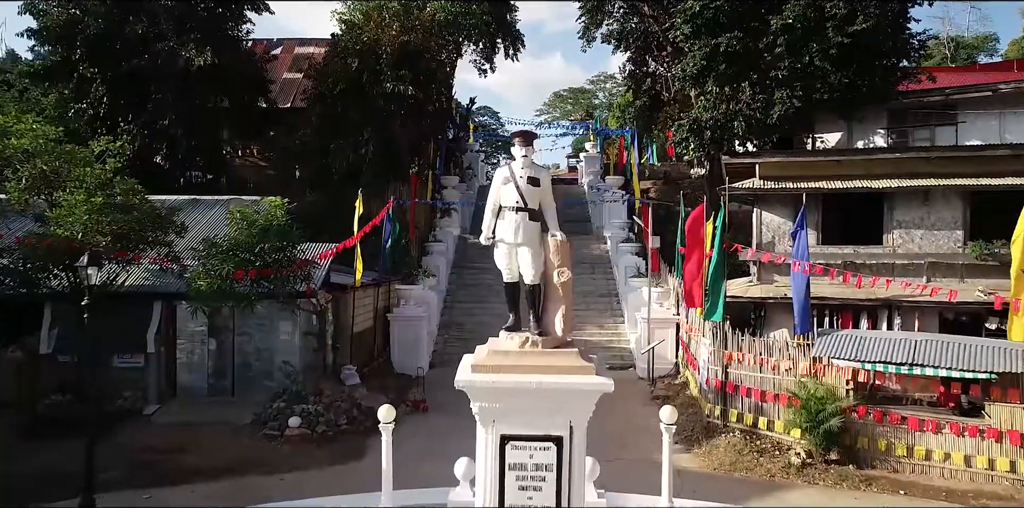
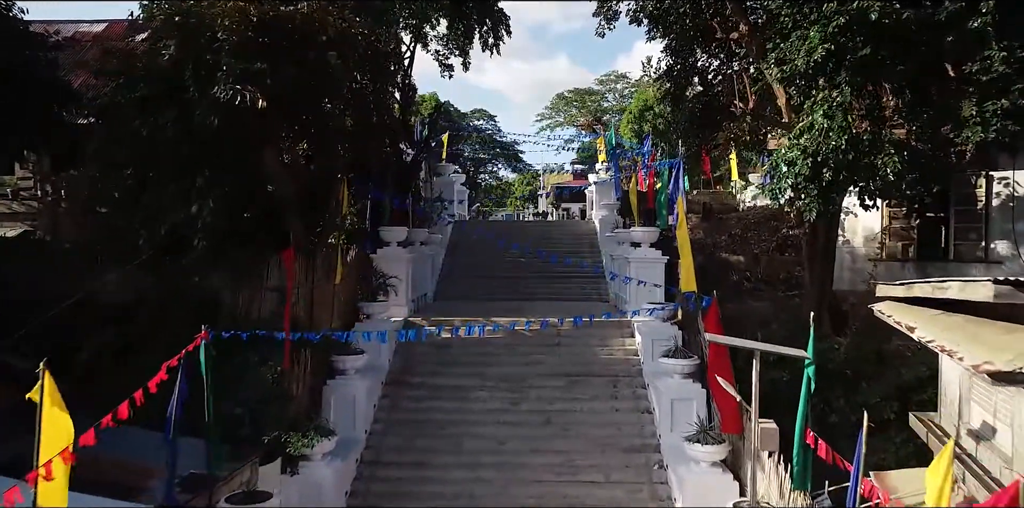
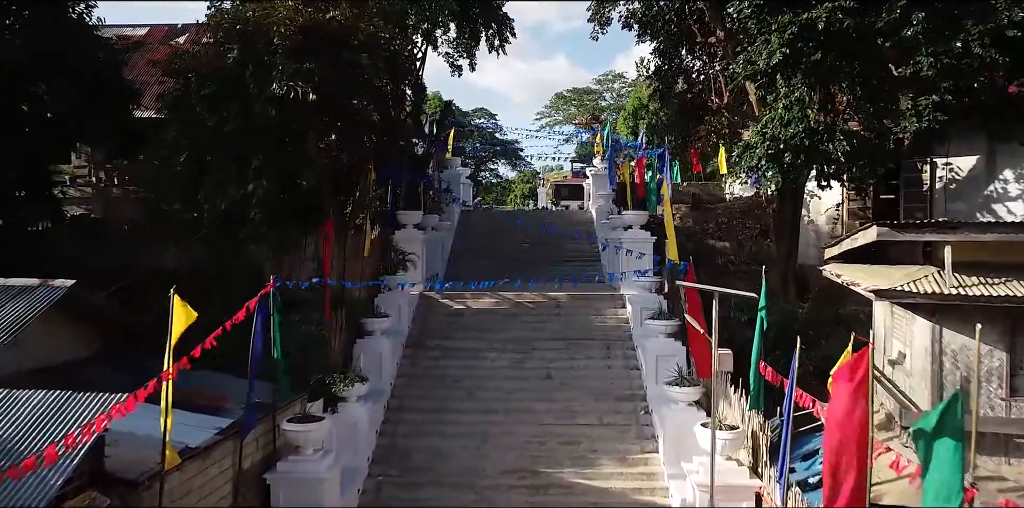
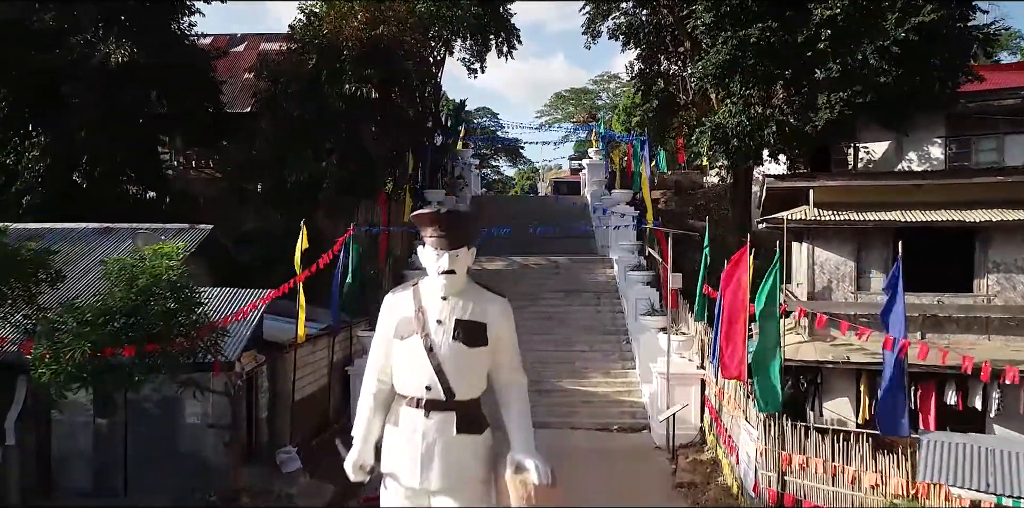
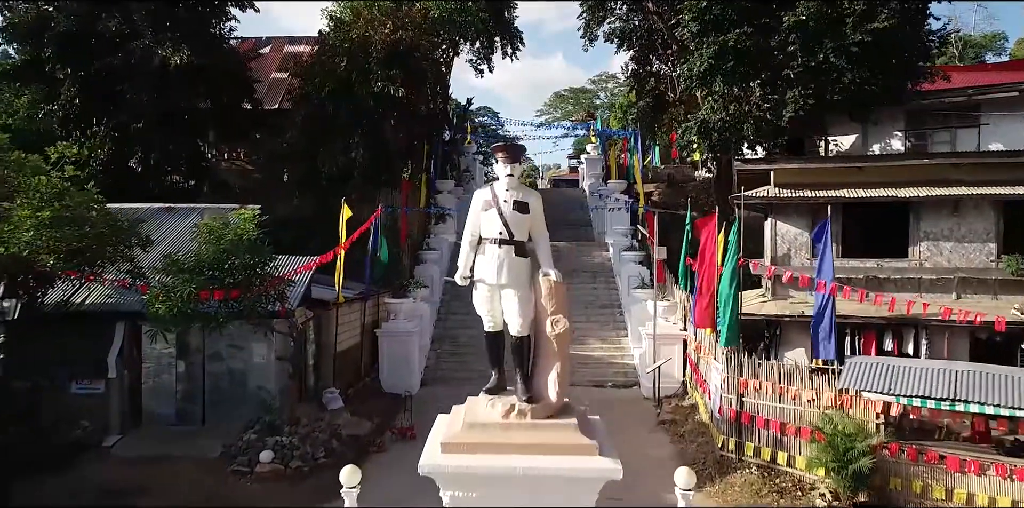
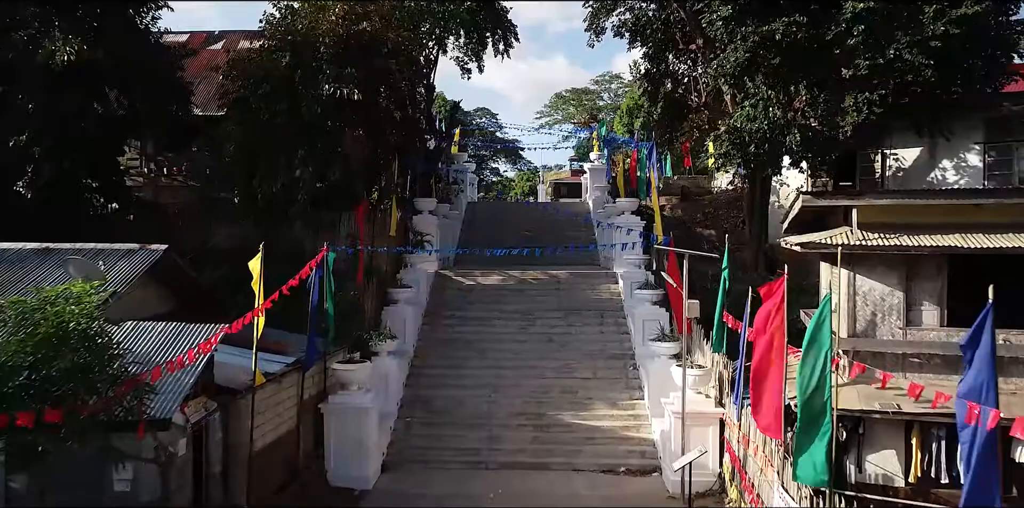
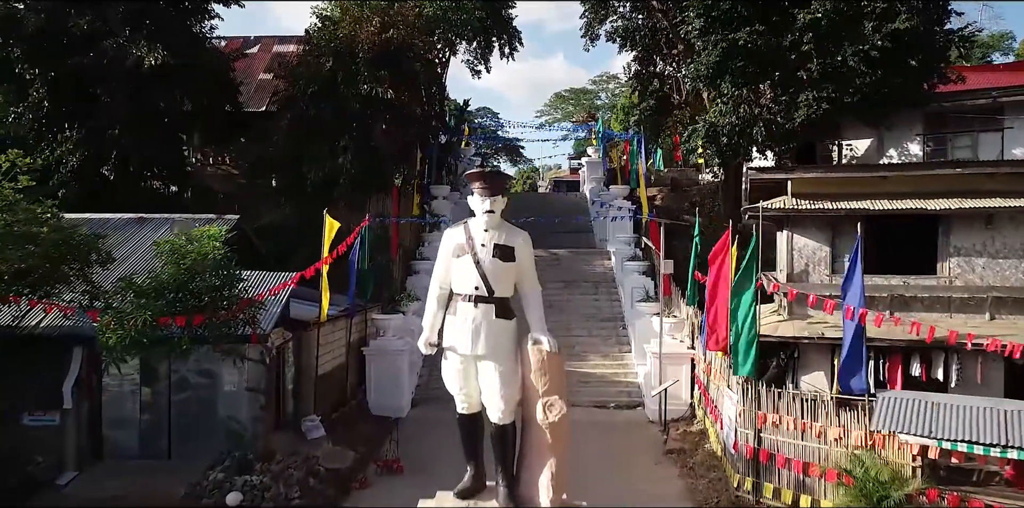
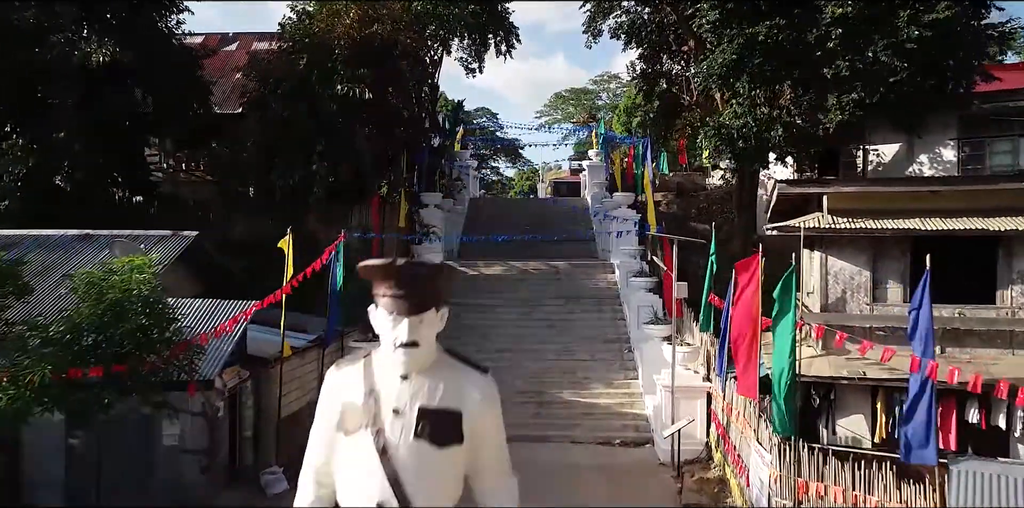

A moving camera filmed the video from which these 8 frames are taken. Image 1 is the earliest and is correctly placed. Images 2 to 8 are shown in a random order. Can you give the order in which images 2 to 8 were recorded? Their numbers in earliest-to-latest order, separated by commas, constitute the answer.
5, 7, 4, 8, 6, 3, 2
